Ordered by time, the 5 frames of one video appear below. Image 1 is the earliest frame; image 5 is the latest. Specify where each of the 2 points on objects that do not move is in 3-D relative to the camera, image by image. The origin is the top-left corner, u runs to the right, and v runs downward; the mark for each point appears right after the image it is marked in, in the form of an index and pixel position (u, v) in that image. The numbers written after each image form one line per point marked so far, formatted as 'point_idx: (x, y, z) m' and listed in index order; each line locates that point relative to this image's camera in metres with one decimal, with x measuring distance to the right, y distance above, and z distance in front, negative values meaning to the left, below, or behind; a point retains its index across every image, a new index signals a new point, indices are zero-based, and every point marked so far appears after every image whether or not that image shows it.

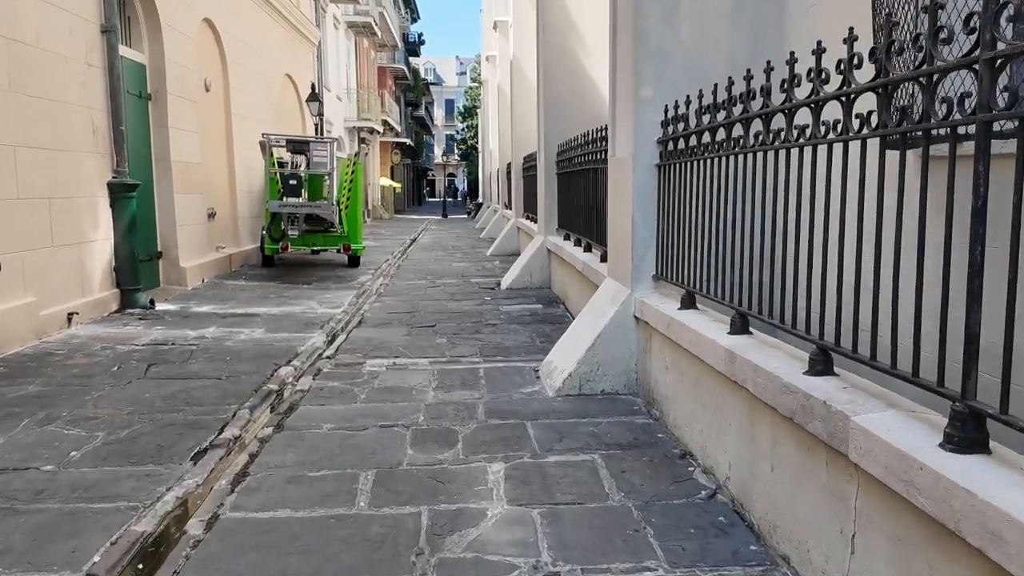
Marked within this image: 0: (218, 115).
0: (-5.2, +3.1, +12.2) m
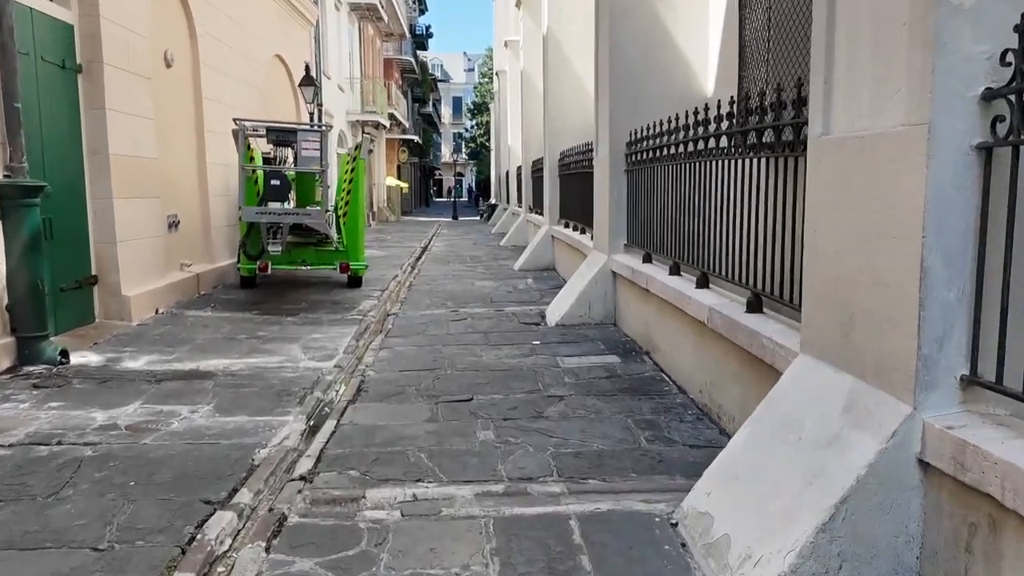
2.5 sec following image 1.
0: (-4.6, +2.7, +9.7) m
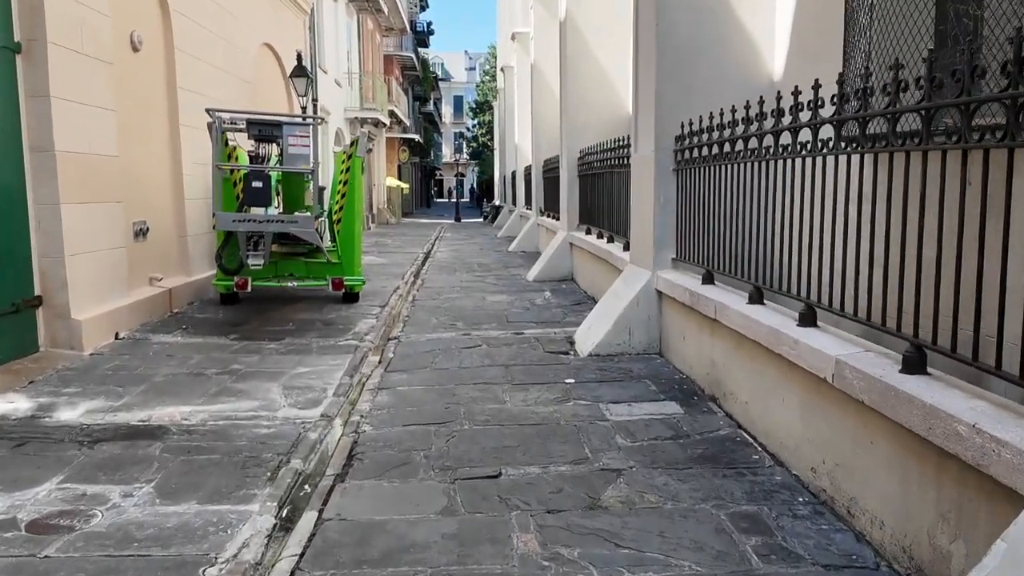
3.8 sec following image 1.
0: (-4.4, +2.5, +8.5) m
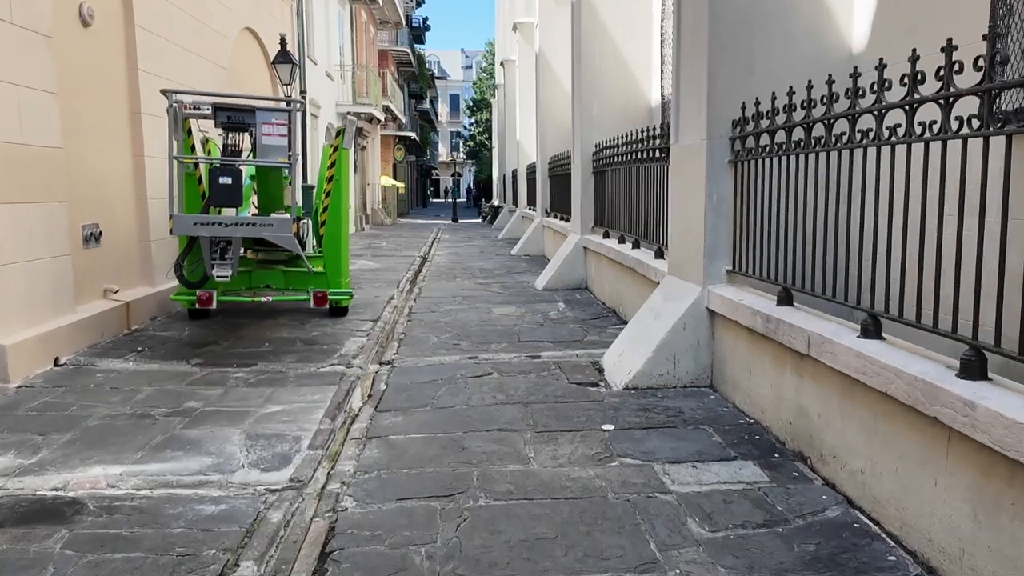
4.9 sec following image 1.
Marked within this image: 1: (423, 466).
0: (-4.3, +2.3, +7.4) m
1: (-0.5, -1.0, +3.8) m
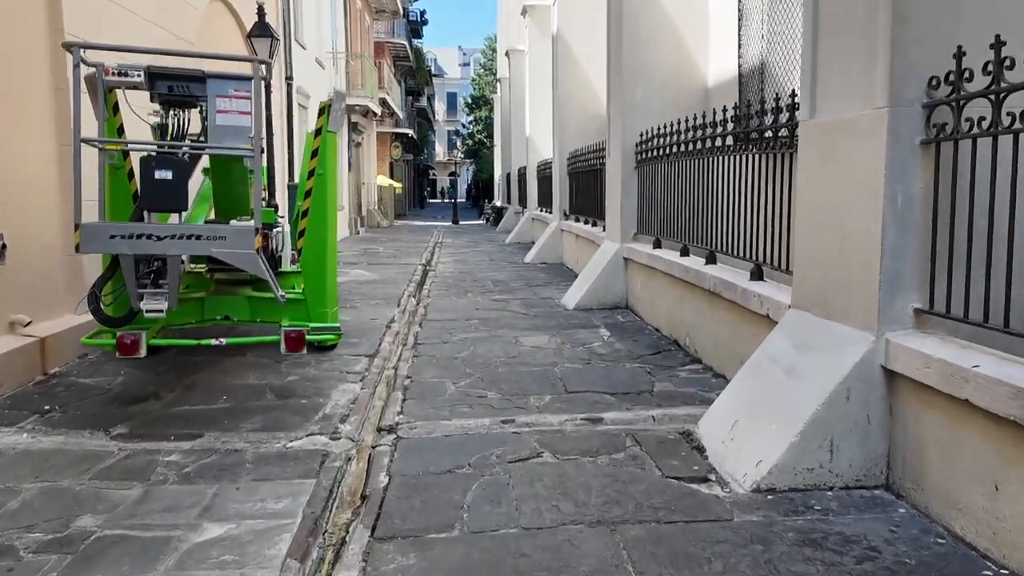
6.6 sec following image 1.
0: (-4.0, +2.1, +5.6) m
1: (-0.1, -1.2, +2.0) m
